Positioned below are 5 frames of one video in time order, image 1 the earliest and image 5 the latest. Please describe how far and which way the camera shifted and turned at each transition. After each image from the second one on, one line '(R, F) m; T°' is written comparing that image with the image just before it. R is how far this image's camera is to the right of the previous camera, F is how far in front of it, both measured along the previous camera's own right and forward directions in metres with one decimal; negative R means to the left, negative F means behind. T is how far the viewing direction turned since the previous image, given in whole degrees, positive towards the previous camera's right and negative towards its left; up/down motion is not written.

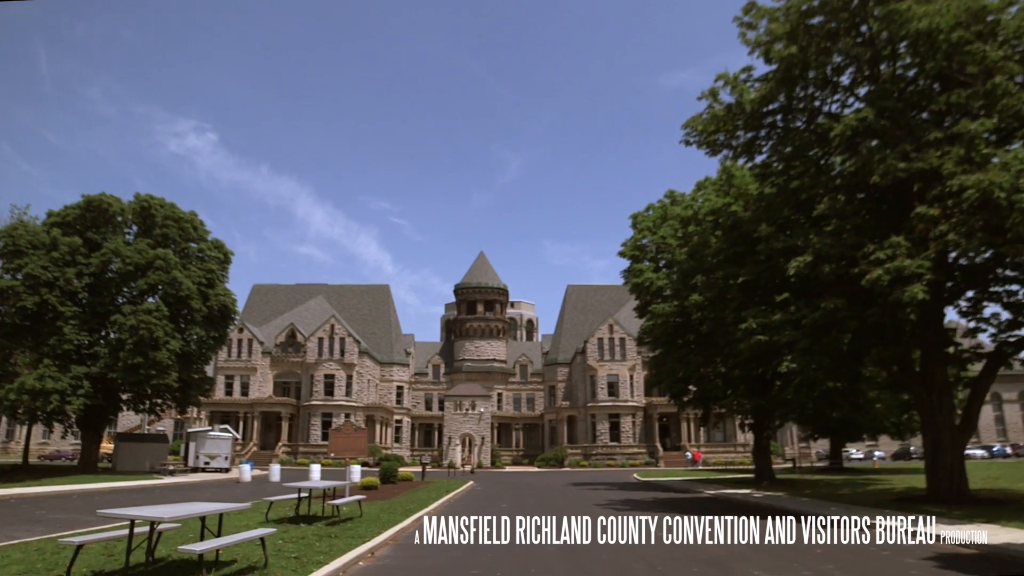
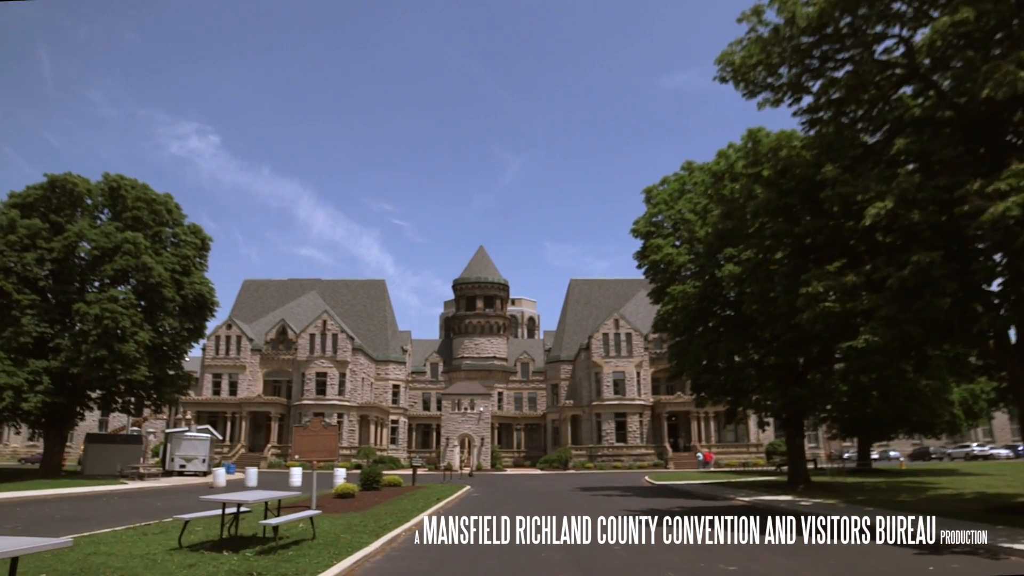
(0.0, +3.9) m; 0°
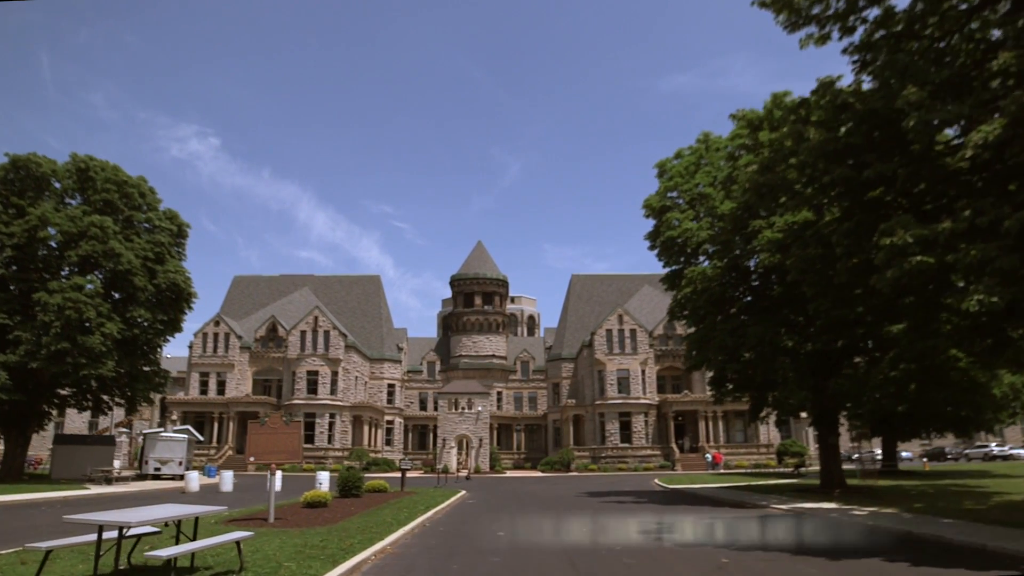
(0.0, +3.2) m; 0°
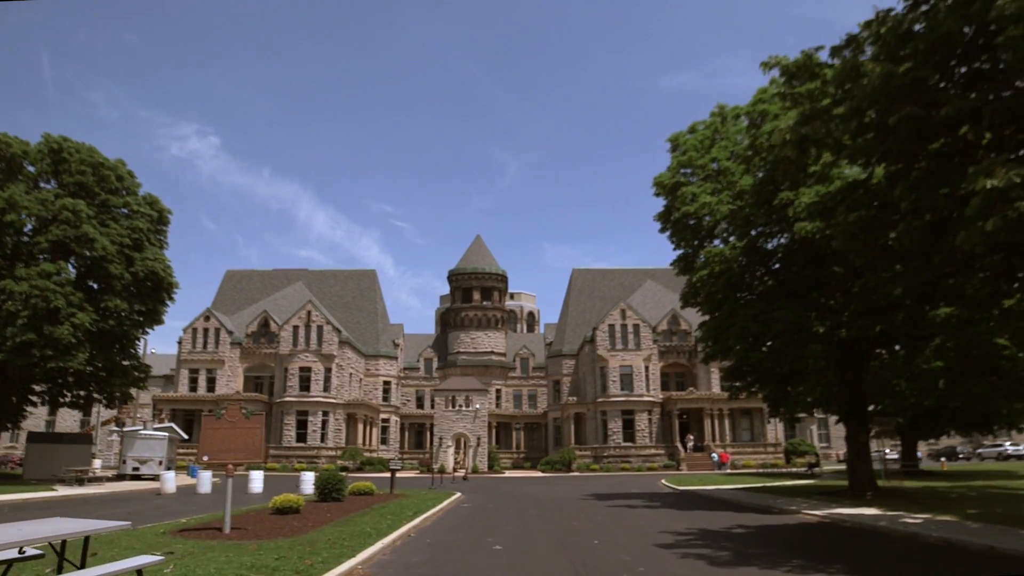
(0.0, +2.4) m; 0°
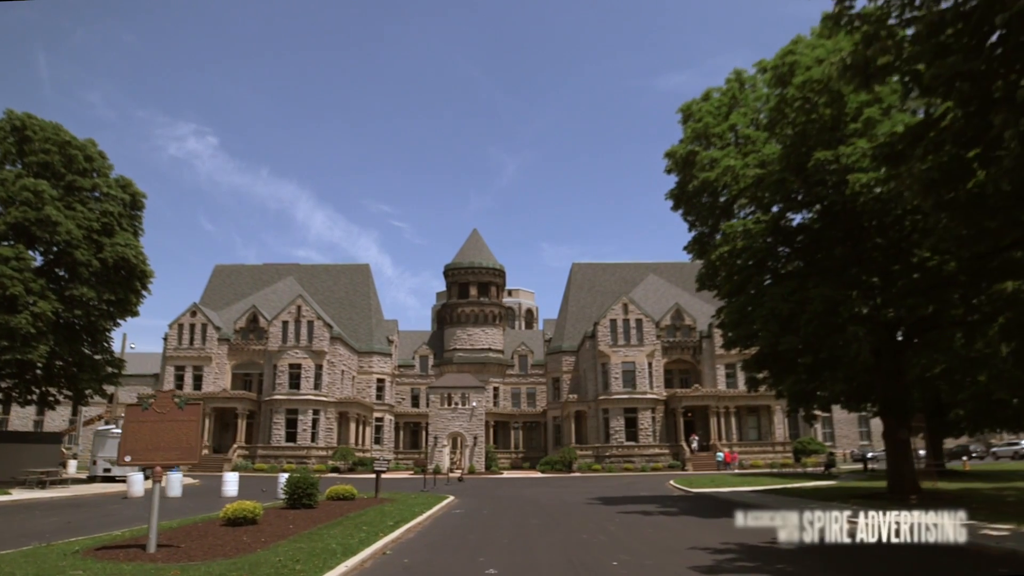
(0.0, +2.7) m; 0°
